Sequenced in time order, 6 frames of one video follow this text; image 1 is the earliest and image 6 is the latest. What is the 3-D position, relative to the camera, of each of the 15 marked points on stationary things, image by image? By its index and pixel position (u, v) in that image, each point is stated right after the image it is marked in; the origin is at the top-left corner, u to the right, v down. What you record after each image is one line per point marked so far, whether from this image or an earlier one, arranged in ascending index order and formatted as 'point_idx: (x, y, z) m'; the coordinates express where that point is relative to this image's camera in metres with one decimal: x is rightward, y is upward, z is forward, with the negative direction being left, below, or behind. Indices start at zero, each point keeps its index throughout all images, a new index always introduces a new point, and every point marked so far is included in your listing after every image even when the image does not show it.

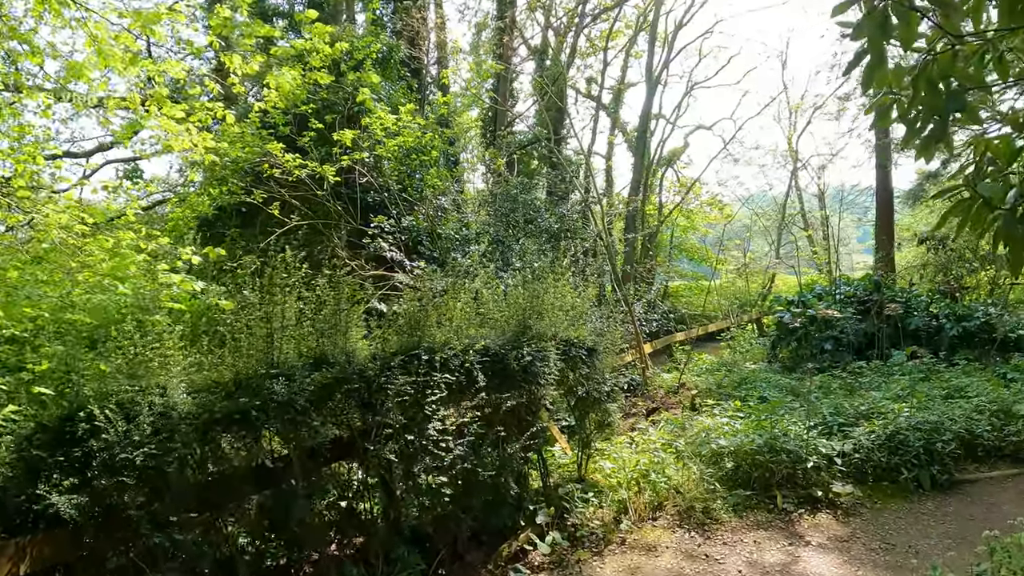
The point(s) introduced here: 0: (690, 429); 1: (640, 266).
0: (+0.7, -0.6, +4.9) m
1: (+1.1, +0.2, +10.8) m
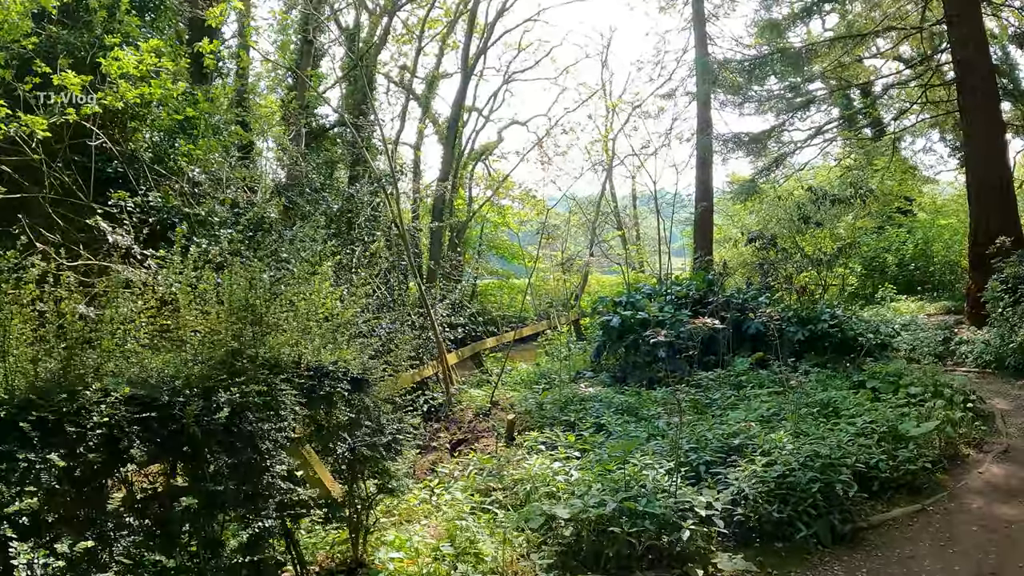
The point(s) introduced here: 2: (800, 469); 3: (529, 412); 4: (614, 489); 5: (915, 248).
0: (0.0, -0.6, +3.6) m
1: (-0.5, +0.2, +9.5) m
2: (+0.9, -0.6, +3.6) m
3: (+0.1, -0.6, +5.1) m
4: (+0.3, -0.6, +3.2) m
5: (+4.8, +0.5, +14.0) m
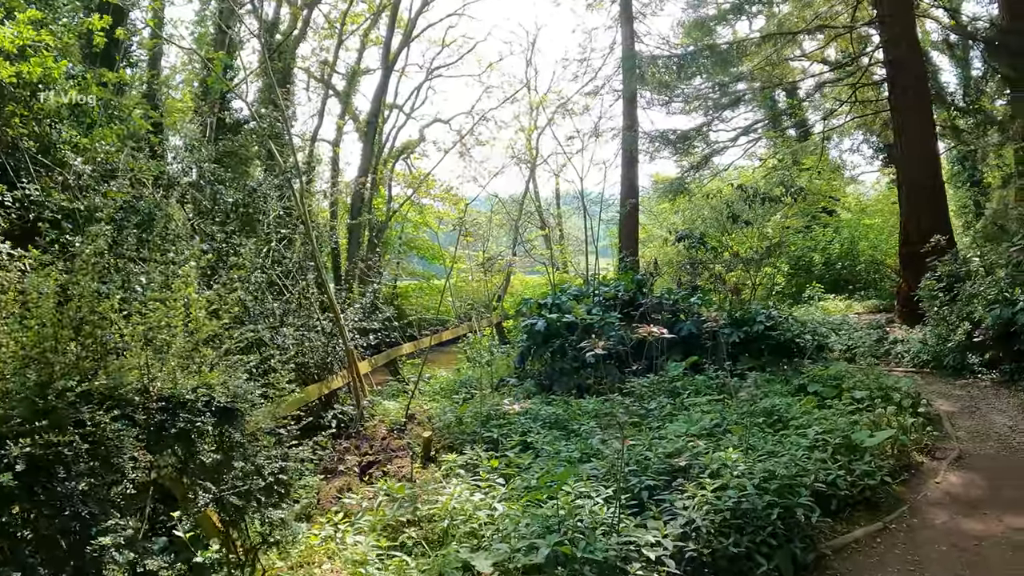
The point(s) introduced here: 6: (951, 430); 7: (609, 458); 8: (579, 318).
0: (-0.2, -0.6, +3.1) m
1: (-1.2, +0.2, +9.0) m
2: (+0.7, -0.6, +3.1) m
3: (-0.2, -0.6, +4.6) m
4: (+0.1, -0.6, +2.7) m
5: (+3.9, +0.5, +13.8) m
6: (+1.9, -0.5, +5.1) m
7: (+0.3, -0.5, +3.5) m
8: (+0.3, -0.2, +6.0) m
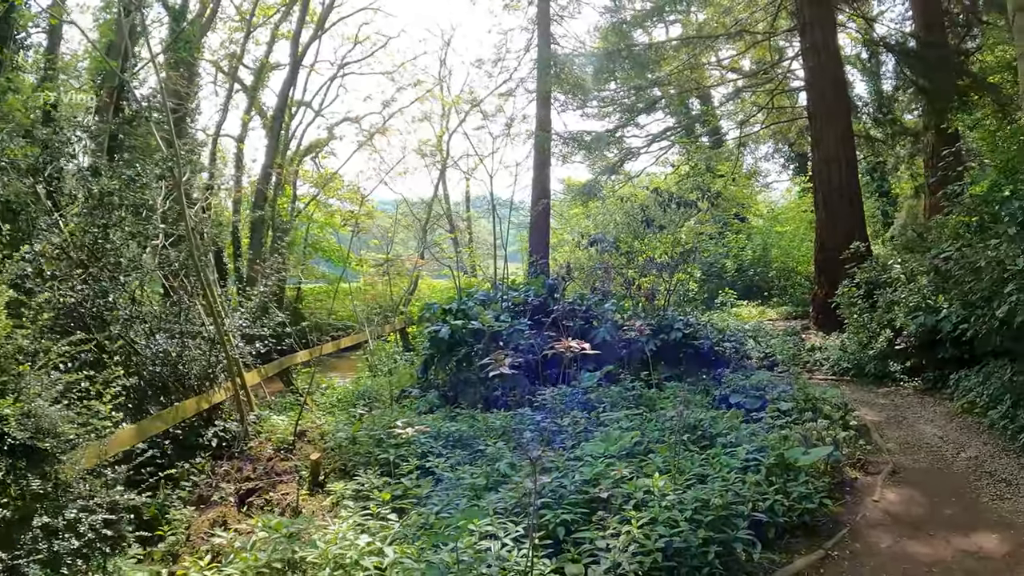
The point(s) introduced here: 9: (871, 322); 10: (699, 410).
0: (-0.5, -0.6, +2.6) m
1: (-1.8, +0.2, +8.4) m
2: (+0.4, -0.6, +2.7) m
3: (-0.6, -0.6, +4.1) m
4: (-0.1, -0.6, +2.3) m
5: (+2.8, +0.4, +13.6) m
6: (+1.5, -0.5, +4.8) m
7: (0.0, -0.5, +3.0) m
8: (-0.1, -0.2, +5.5) m
9: (+1.9, -0.2, +6.1) m
10: (+0.7, -0.5, +4.1) m
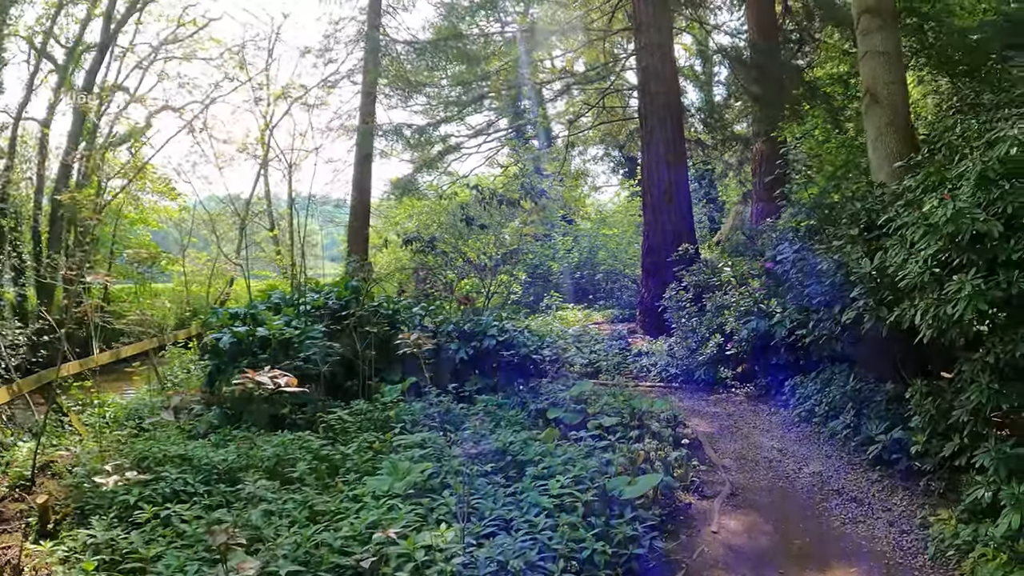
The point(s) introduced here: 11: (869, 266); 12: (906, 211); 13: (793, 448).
0: (-0.9, -0.6, +1.9) m
1: (-3.1, +0.2, +7.4) m
2: (0.0, -0.6, +2.2) m
3: (-1.3, -0.6, +3.4) m
4: (-0.5, -0.6, +1.6) m
5: (+0.8, +0.4, +13.3) m
6: (+0.7, -0.5, +4.3) m
7: (-0.5, -0.5, +2.4) m
8: (-1.0, -0.2, +4.9) m
9: (+0.9, -0.2, +5.7) m
10: (0.0, -0.5, +3.6) m
11: (+1.0, +0.1, +3.2) m
12: (+1.1, +0.2, +3.3) m
13: (+1.0, -0.5, +4.0) m
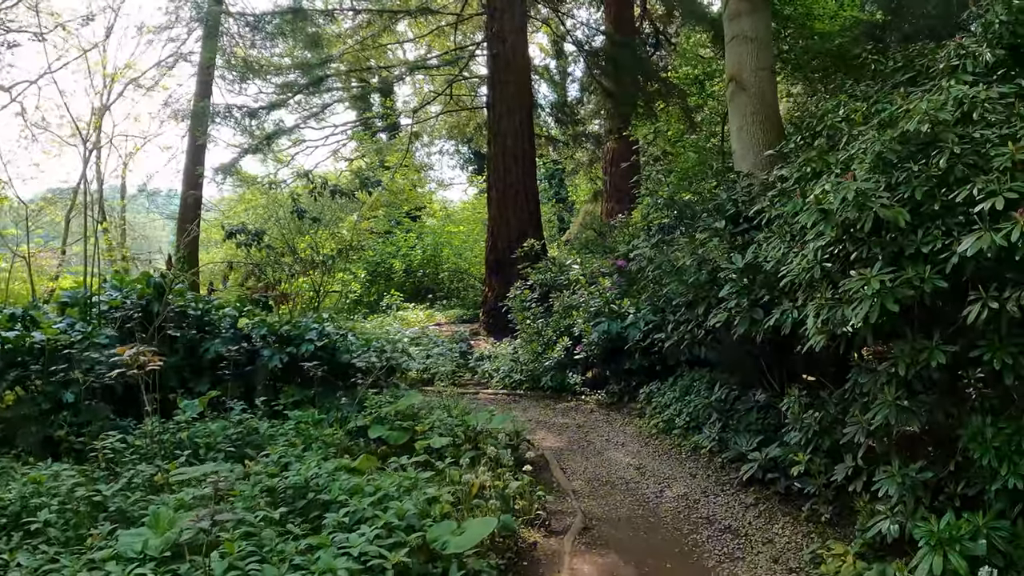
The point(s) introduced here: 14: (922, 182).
0: (-1.2, -0.6, +1.2) m
1: (-4.1, +0.2, +6.4) m
2: (-0.3, -0.6, +1.6) m
3: (-1.7, -0.6, +2.6) m
4: (-0.8, -0.5, +1.0) m
5: (-0.9, +0.4, +12.7) m
6: (+0.1, -0.5, +3.8) m
7: (-0.8, -0.5, +1.7) m
8: (-1.6, -0.2, +4.1) m
9: (+0.1, -0.2, +5.3) m
10: (-0.5, -0.4, +3.0) m
11: (+0.5, +0.1, +2.7) m
12: (+0.7, +0.2, +2.9) m
13: (+0.4, -0.5, +3.5) m
14: (+0.7, +0.2, +2.1) m
